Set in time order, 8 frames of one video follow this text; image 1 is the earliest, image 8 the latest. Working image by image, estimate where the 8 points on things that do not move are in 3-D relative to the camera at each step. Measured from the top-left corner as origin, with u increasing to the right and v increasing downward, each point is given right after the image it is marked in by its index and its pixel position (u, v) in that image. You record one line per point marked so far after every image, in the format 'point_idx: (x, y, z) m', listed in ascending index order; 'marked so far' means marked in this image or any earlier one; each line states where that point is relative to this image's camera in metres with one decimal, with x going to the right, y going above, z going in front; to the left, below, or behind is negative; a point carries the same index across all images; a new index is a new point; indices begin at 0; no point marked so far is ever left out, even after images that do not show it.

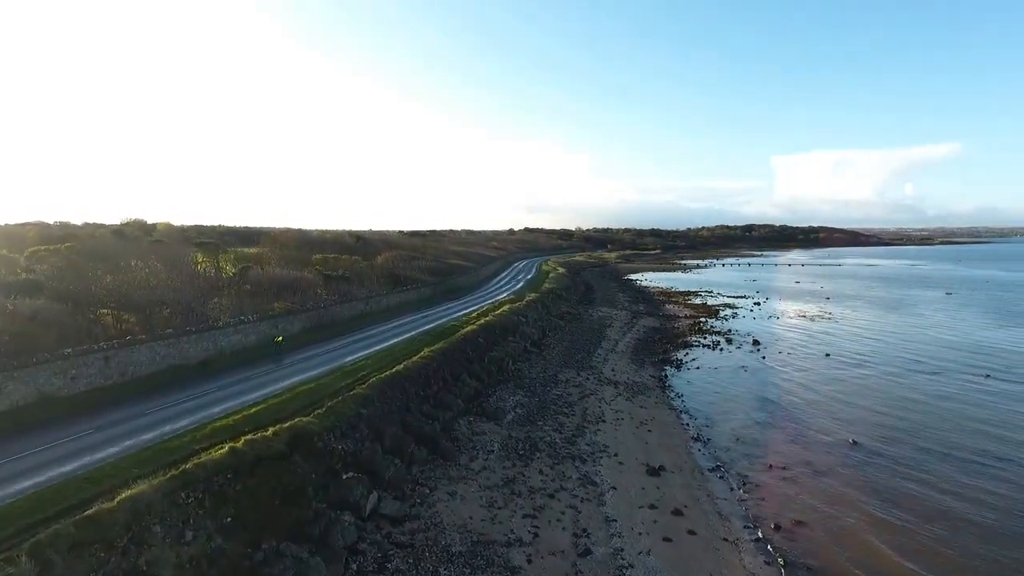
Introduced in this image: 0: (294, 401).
0: (-6.1, -3.2, +17.5) m
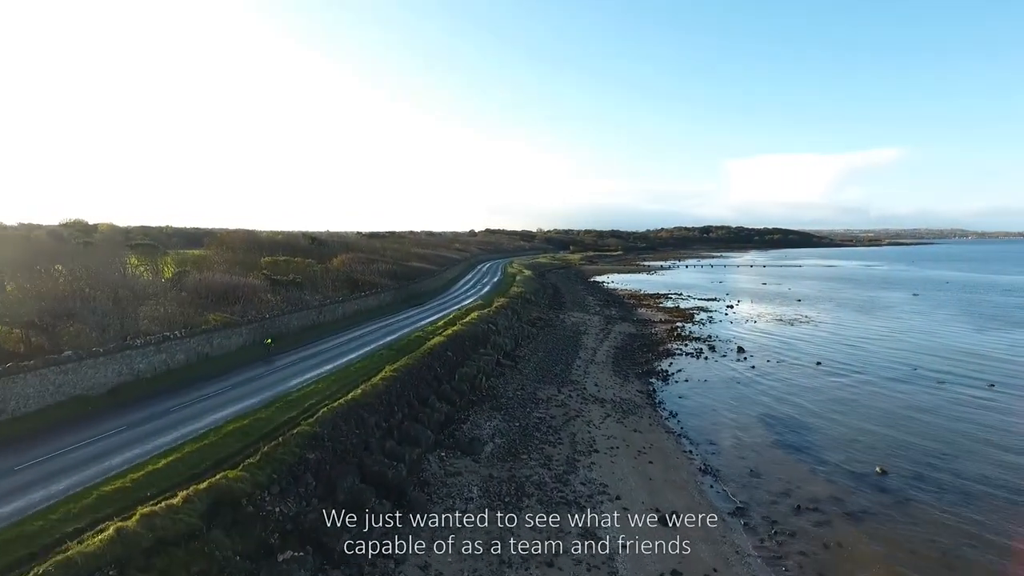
0: (-6.5, -3.5, +13.8) m
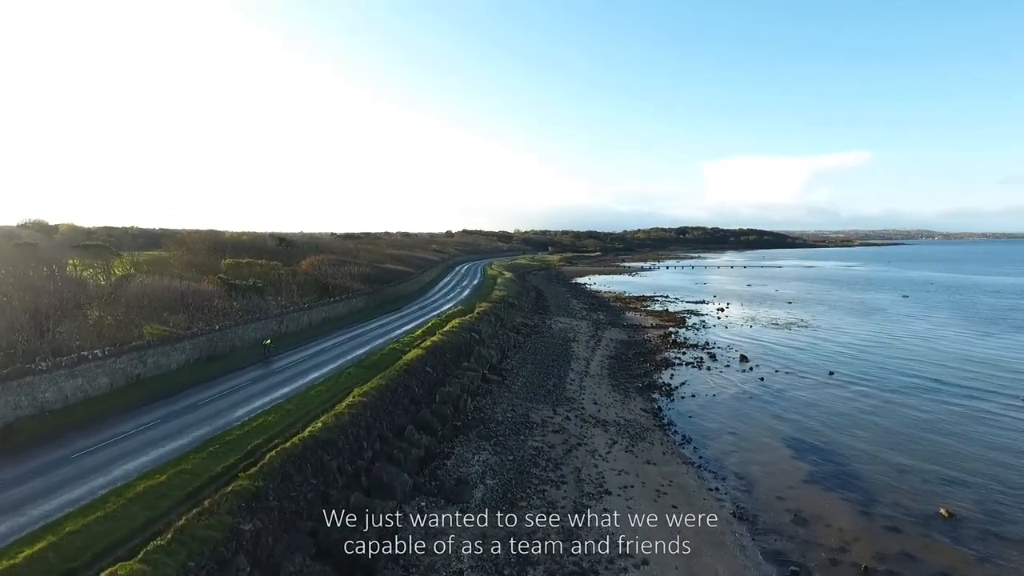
0: (-6.4, -3.7, +10.1) m
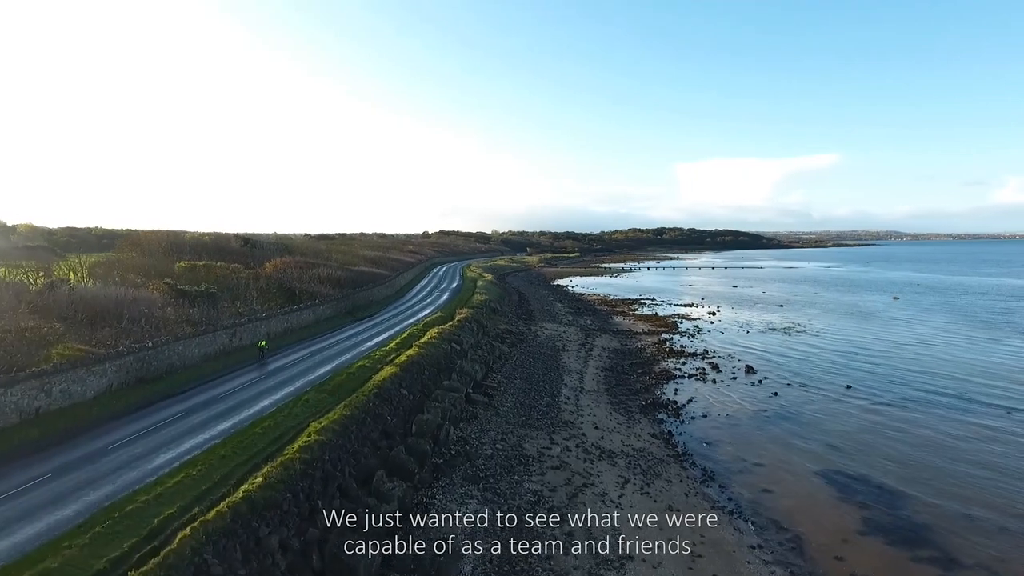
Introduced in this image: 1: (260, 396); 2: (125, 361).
0: (-6.2, -4.0, +6.4) m
1: (-7.9, -3.3, +19.6) m
2: (-11.8, -2.2, +19.3) m
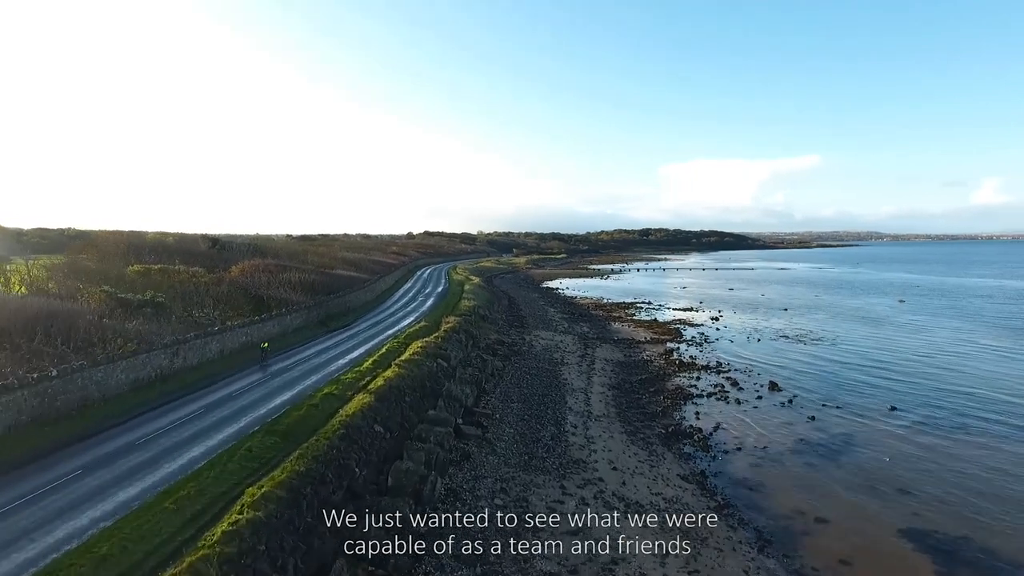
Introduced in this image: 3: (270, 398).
0: (-5.8, -4.3, +2.1) m
1: (-7.8, -3.7, +15.4) m
2: (-11.8, -2.6, +14.9) m
3: (-7.6, -3.4, +19.8) m
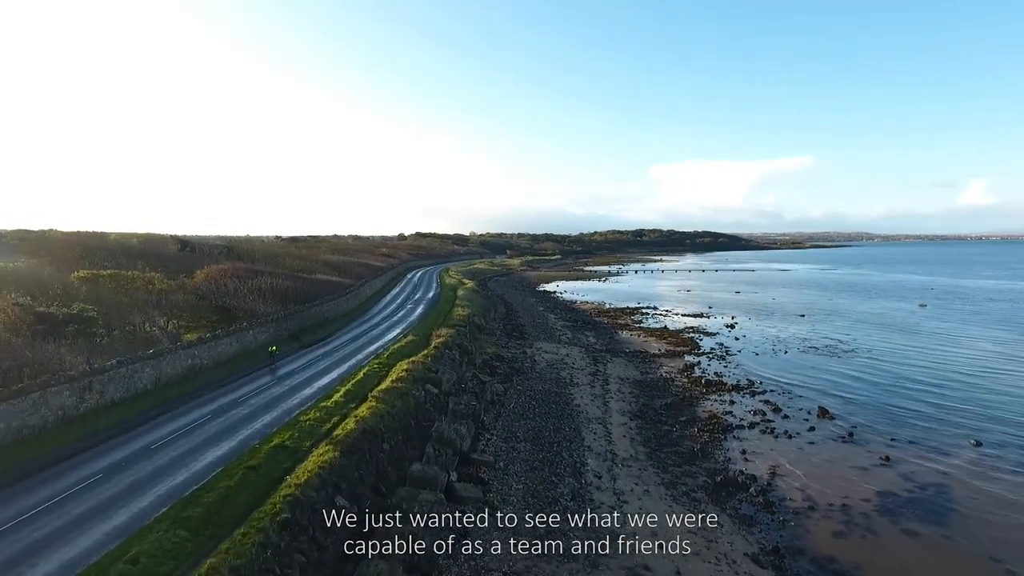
0: (-5.4, -4.7, -2.7) m
1: (-7.5, -4.1, +10.5) m
2: (-11.5, -3.0, +10.1) m
3: (-7.4, -3.8, +15.0) m
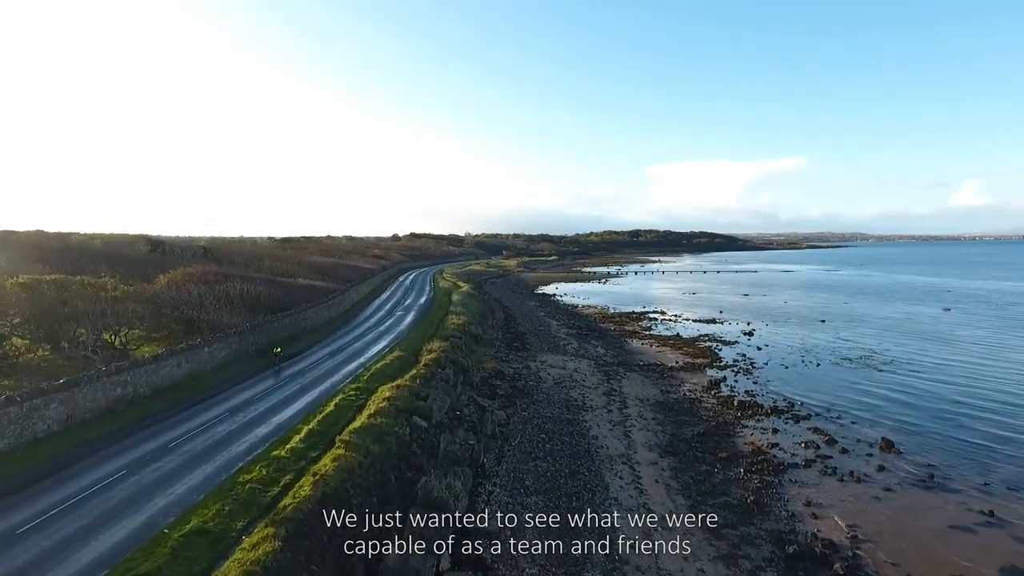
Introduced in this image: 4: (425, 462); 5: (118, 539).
0: (-5.0, -5.0, -7.0) m
1: (-7.3, -4.4, +6.2) m
2: (-11.2, -3.3, +5.7) m
3: (-7.1, -4.1, +10.7) m
4: (-2.2, -4.3, +16.4) m
5: (-6.6, -4.1, +11.1) m
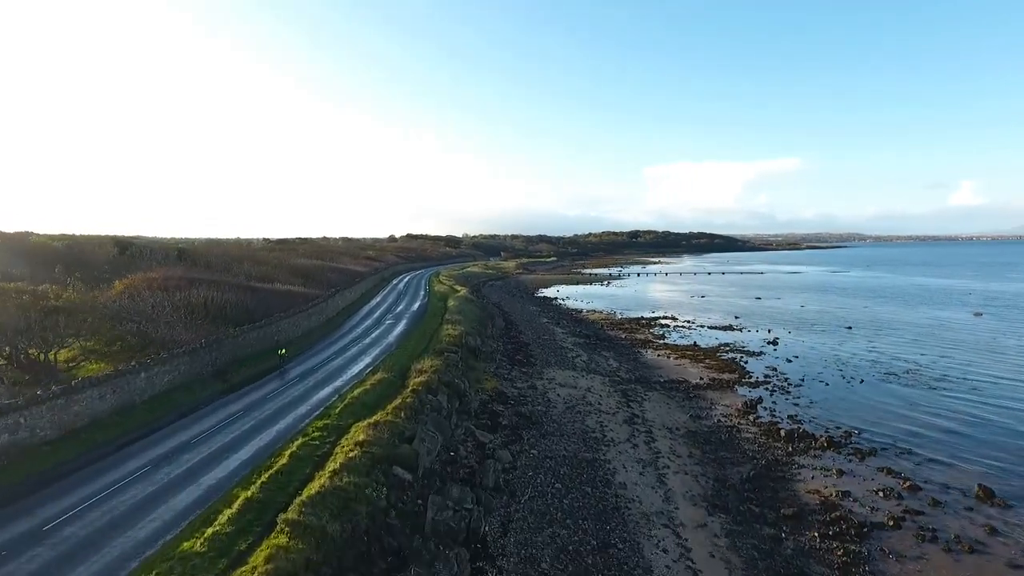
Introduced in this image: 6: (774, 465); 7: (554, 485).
0: (-4.7, -5.3, -11.3) m
1: (-7.0, -4.7, +1.9) m
2: (-10.9, -3.6, +1.4) m
3: (-6.9, -4.4, +6.4) m
4: (-2.0, -4.6, +12.1) m
5: (-6.4, -4.4, +6.8) m
6: (+8.3, -5.5, +20.3) m
7: (+1.2, -5.2, +16.7) m
